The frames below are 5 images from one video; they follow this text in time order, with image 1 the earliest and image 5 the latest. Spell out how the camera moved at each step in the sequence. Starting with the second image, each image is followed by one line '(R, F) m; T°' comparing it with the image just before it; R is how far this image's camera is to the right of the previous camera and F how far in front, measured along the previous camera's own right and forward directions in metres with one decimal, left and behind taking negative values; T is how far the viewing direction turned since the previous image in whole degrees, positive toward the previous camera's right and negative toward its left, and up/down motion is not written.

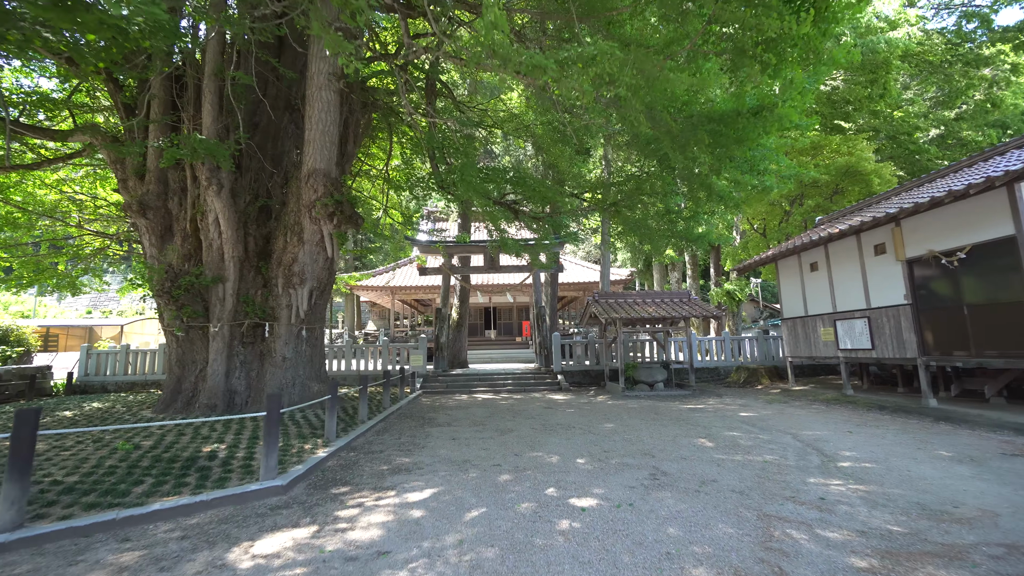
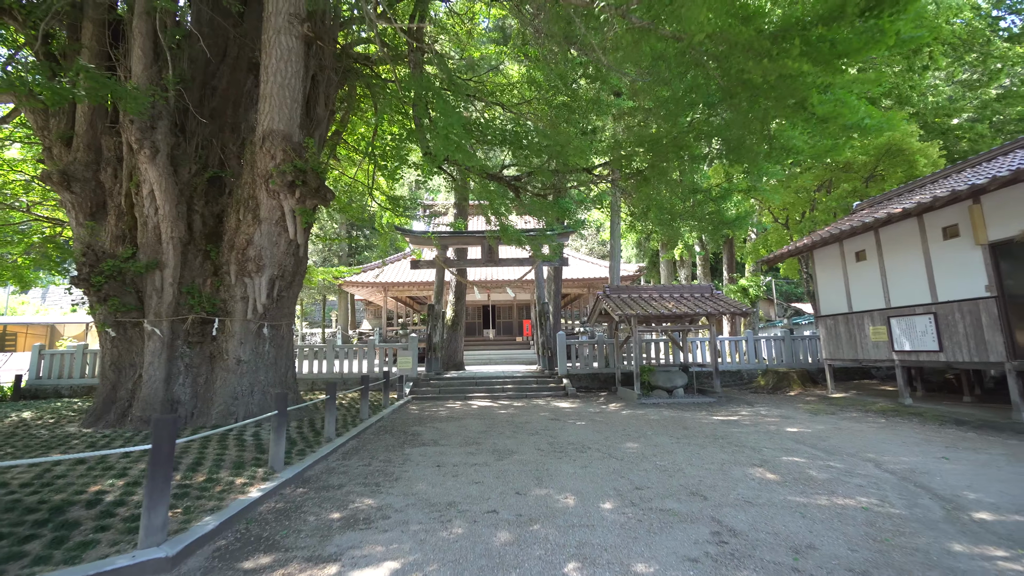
(0.0, +1.3) m; 0°
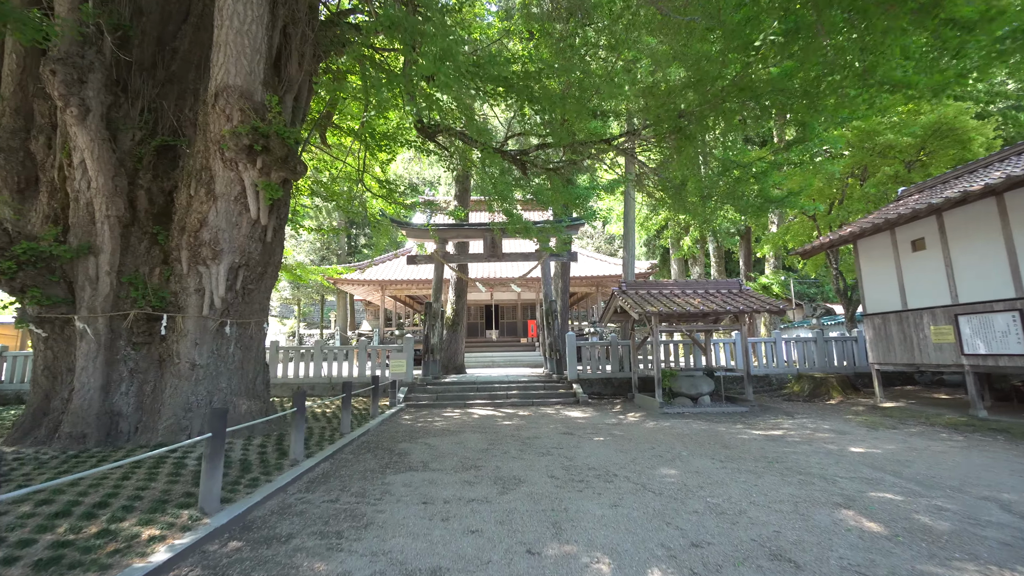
(0.0, +1.0) m; 0°
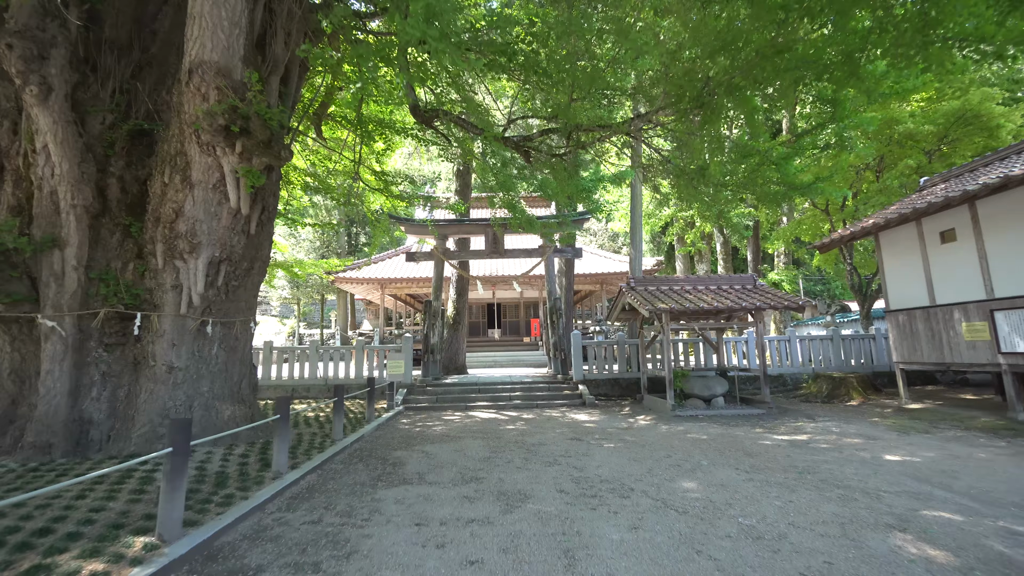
(0.0, +0.4) m; 0°
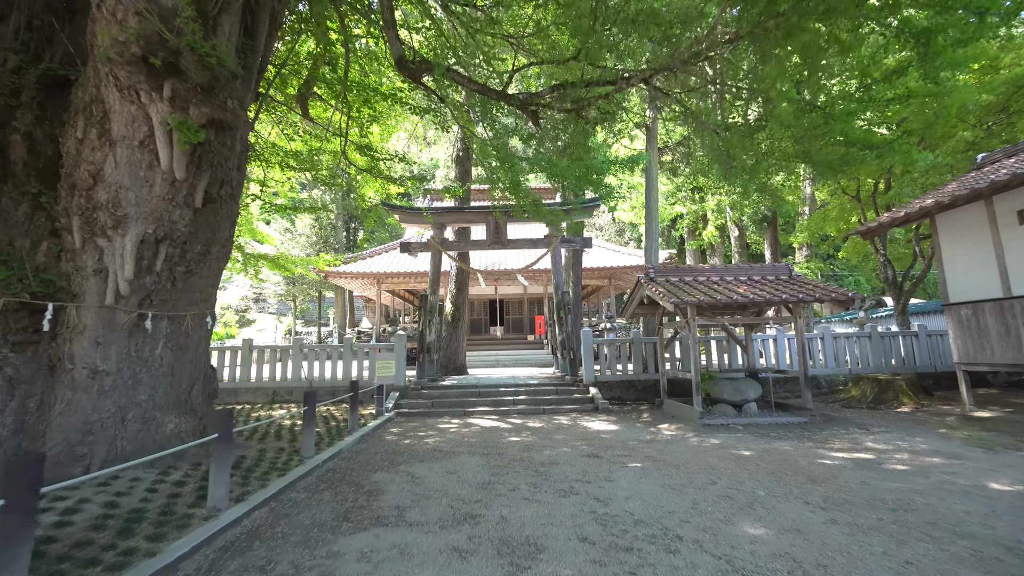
(0.0, +1.0) m; 0°
